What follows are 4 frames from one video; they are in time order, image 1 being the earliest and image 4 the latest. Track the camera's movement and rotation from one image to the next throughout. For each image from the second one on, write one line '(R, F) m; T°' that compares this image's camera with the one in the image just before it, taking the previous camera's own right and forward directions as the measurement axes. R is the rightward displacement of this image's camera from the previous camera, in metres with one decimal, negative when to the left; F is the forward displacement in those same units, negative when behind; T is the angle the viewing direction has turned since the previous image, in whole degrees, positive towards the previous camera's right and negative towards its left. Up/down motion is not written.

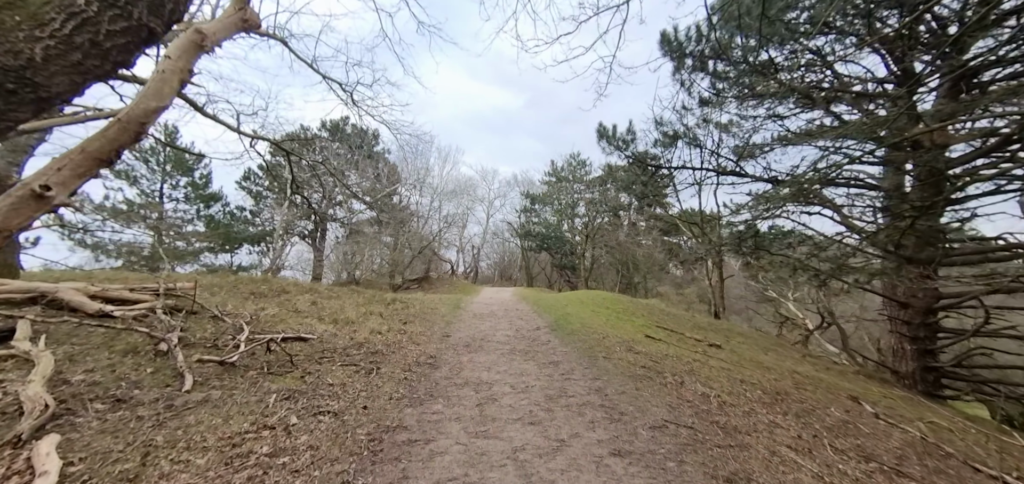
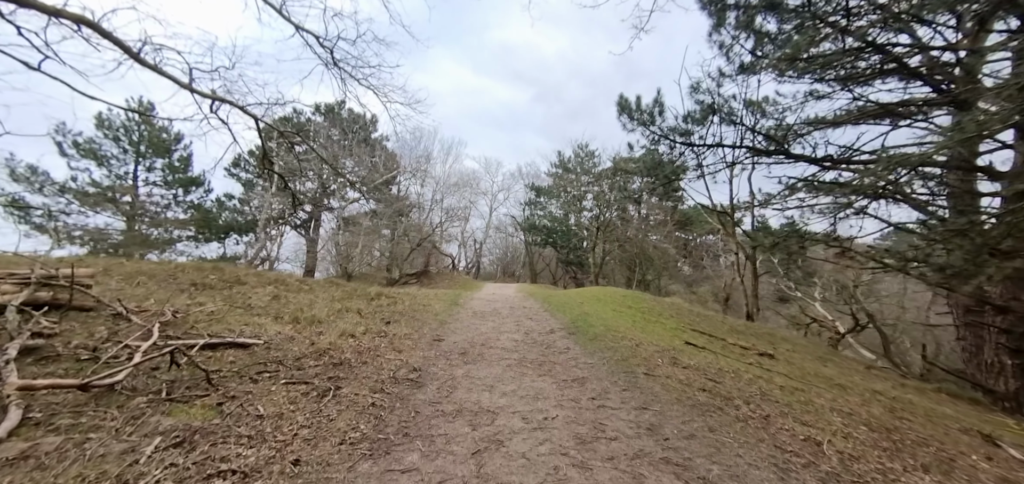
(-0.1, +1.3) m; 0°
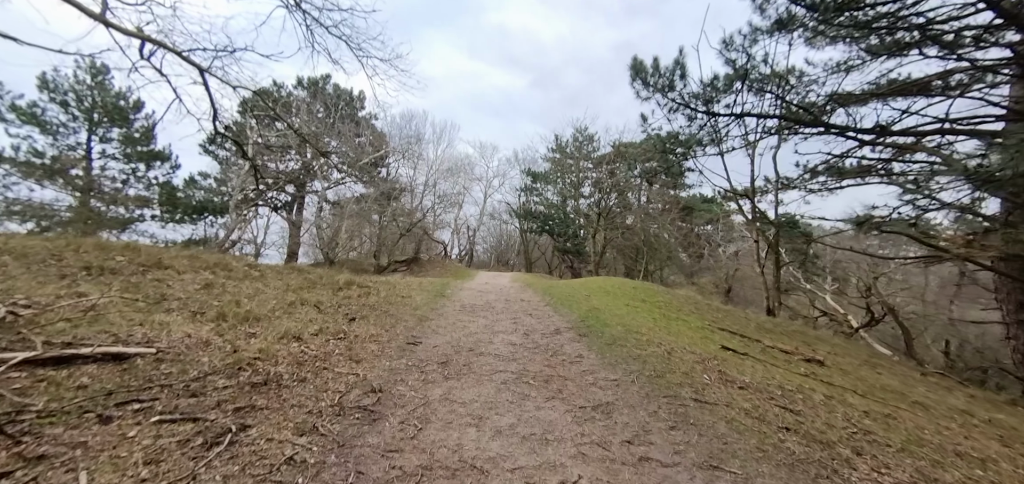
(0.0, +1.2) m; +1°
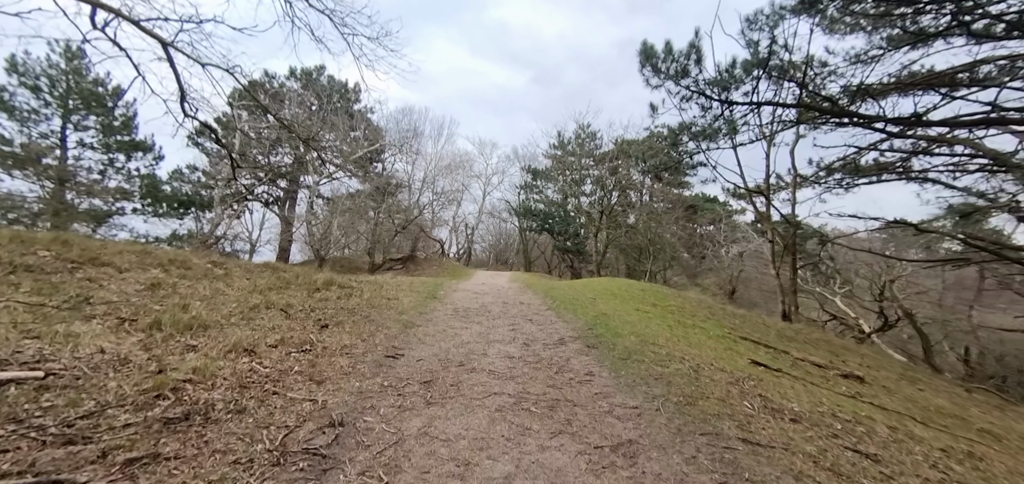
(0.0, +0.6) m; 0°
